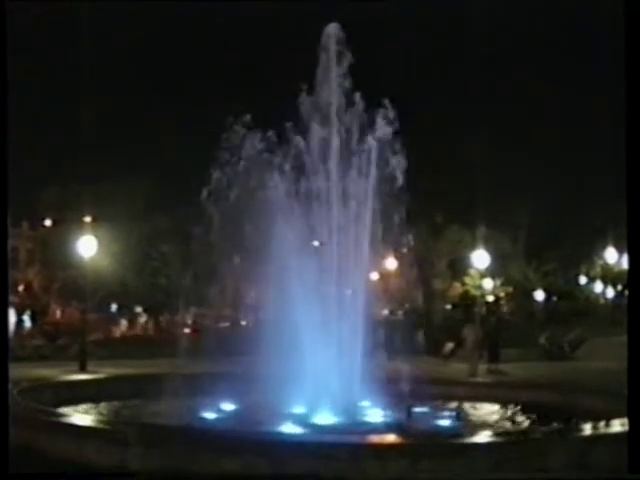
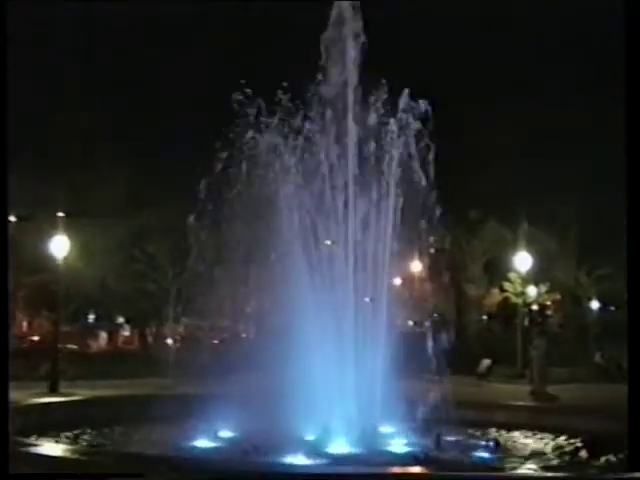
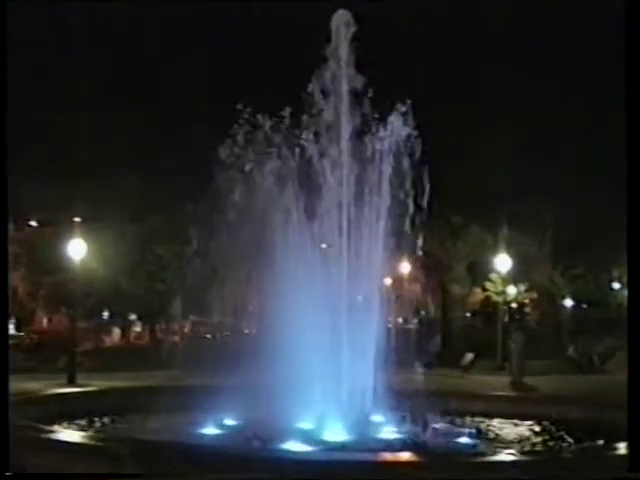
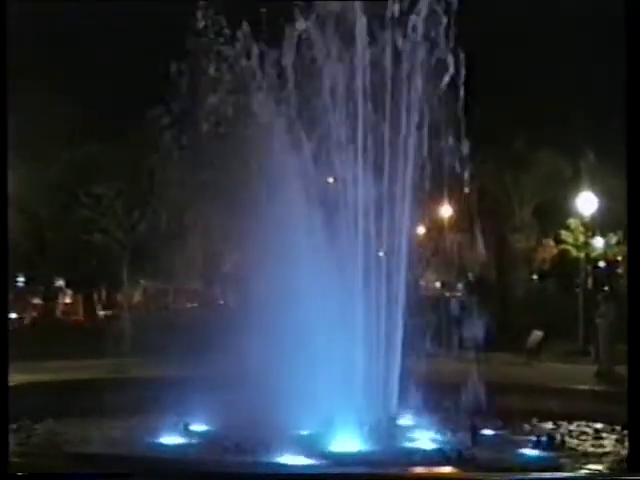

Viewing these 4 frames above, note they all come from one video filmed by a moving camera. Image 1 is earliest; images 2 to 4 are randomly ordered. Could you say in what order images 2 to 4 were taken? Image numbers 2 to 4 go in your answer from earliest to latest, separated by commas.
3, 2, 4
